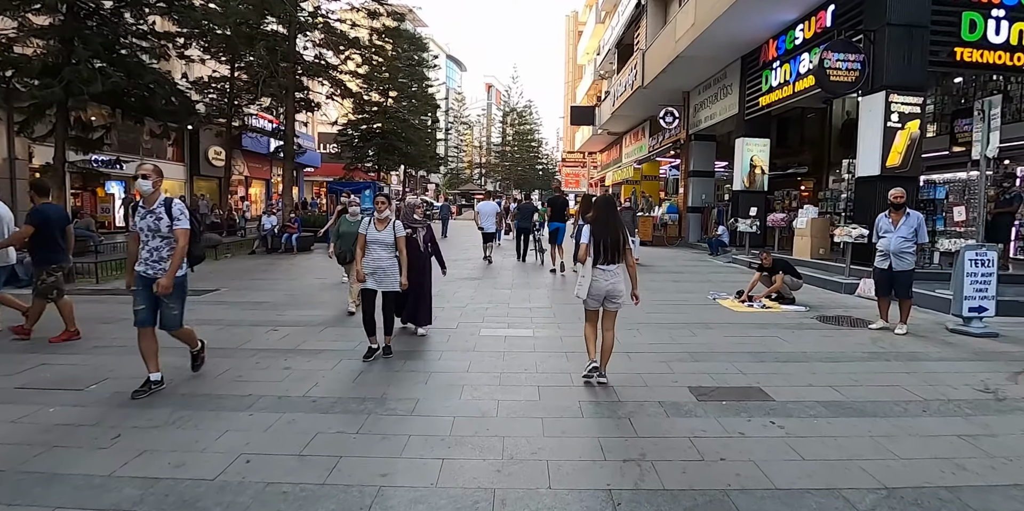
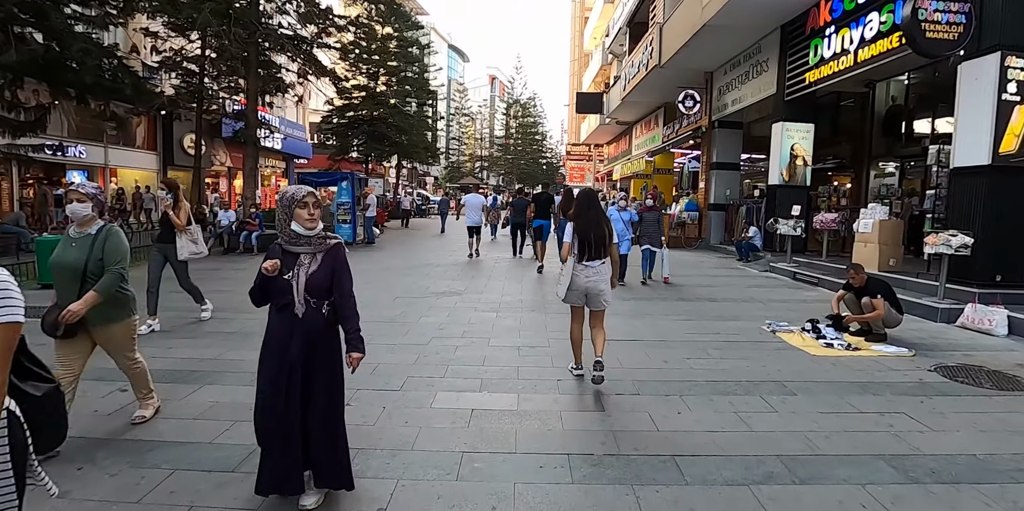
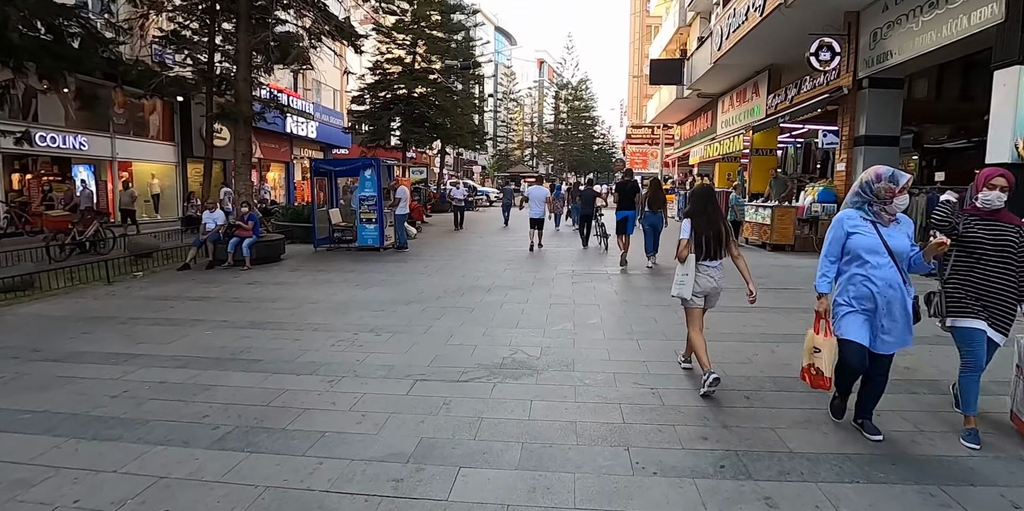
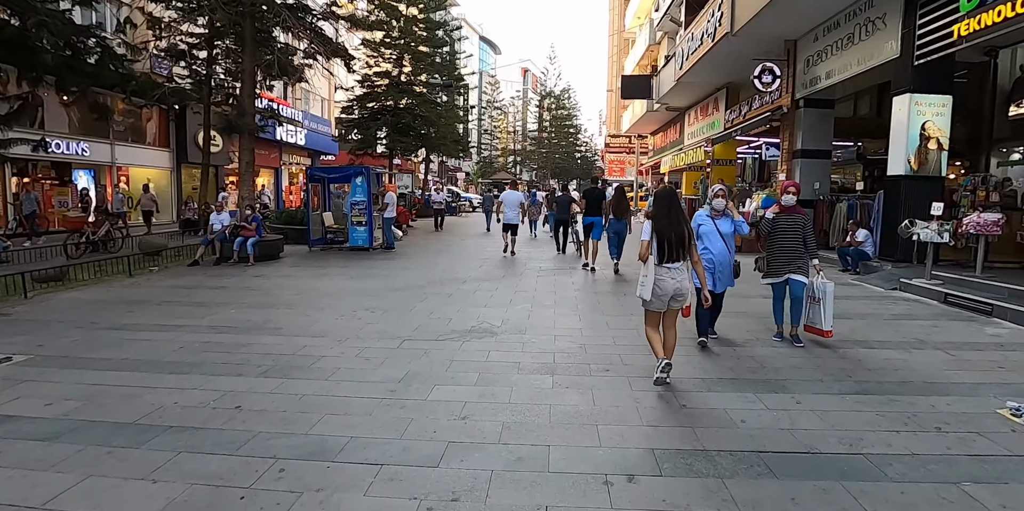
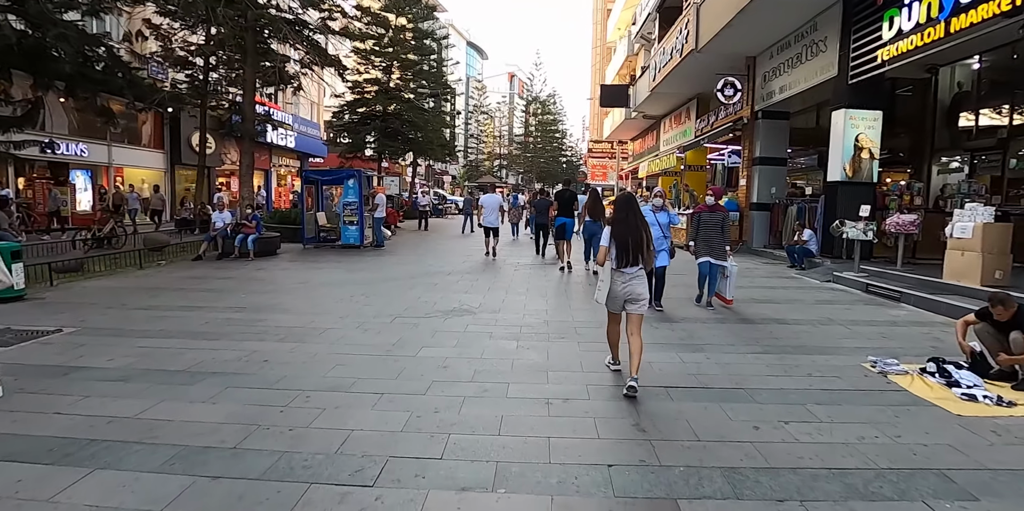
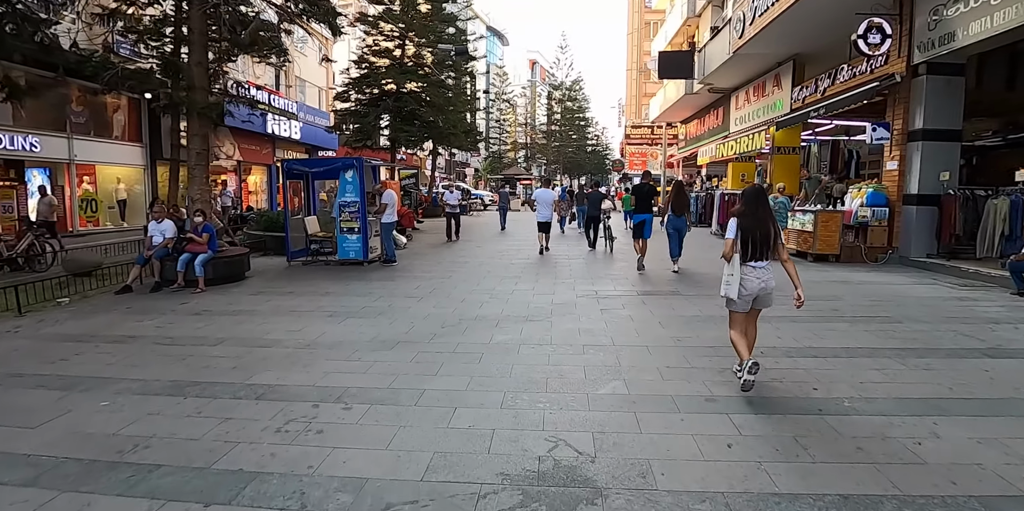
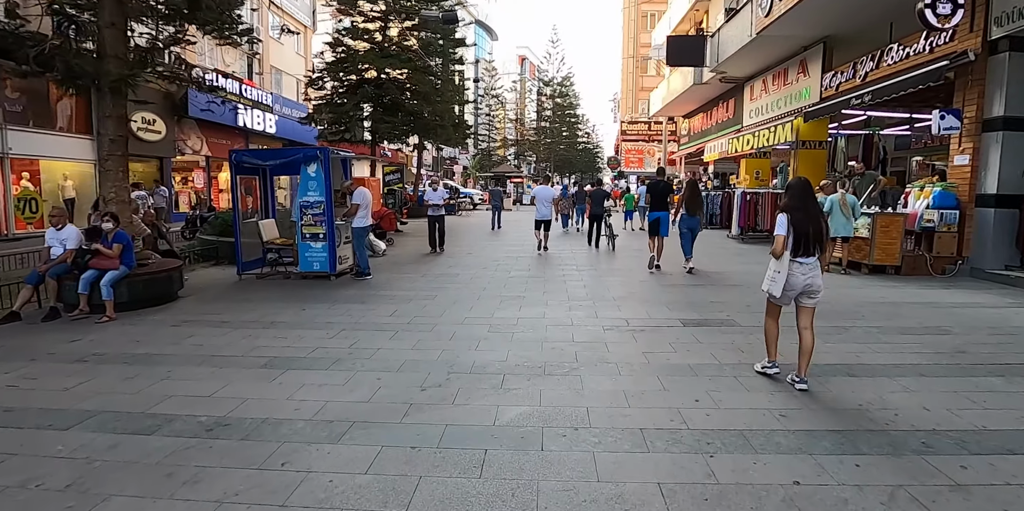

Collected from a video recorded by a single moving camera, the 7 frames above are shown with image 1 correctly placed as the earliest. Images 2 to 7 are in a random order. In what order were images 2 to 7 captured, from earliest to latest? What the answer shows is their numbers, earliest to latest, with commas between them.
2, 5, 4, 3, 6, 7
